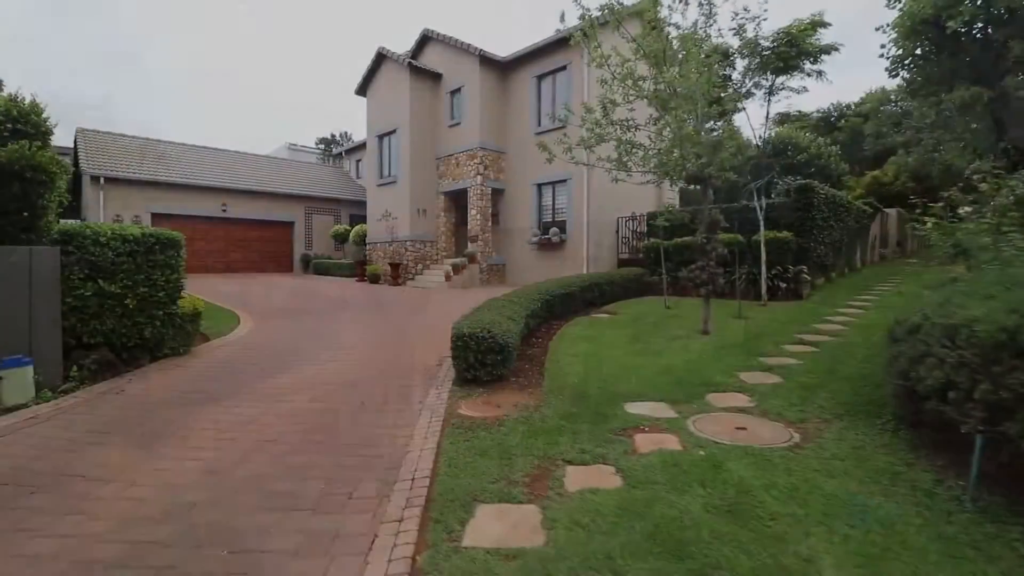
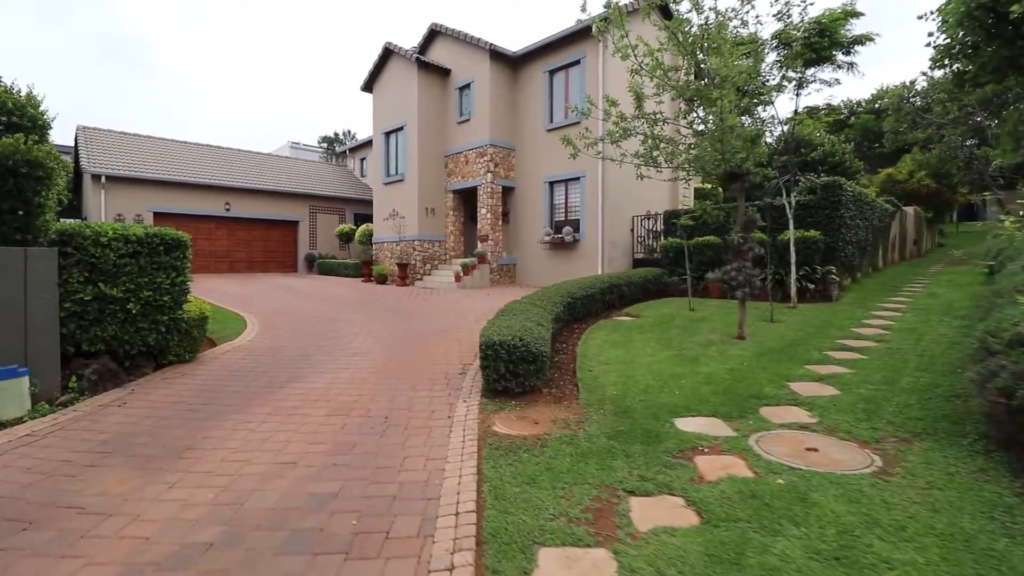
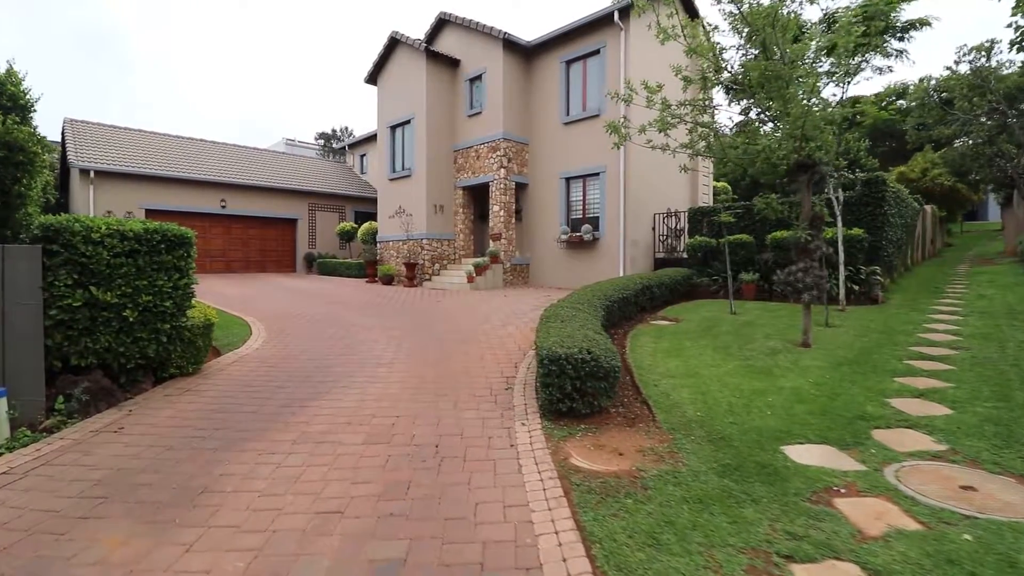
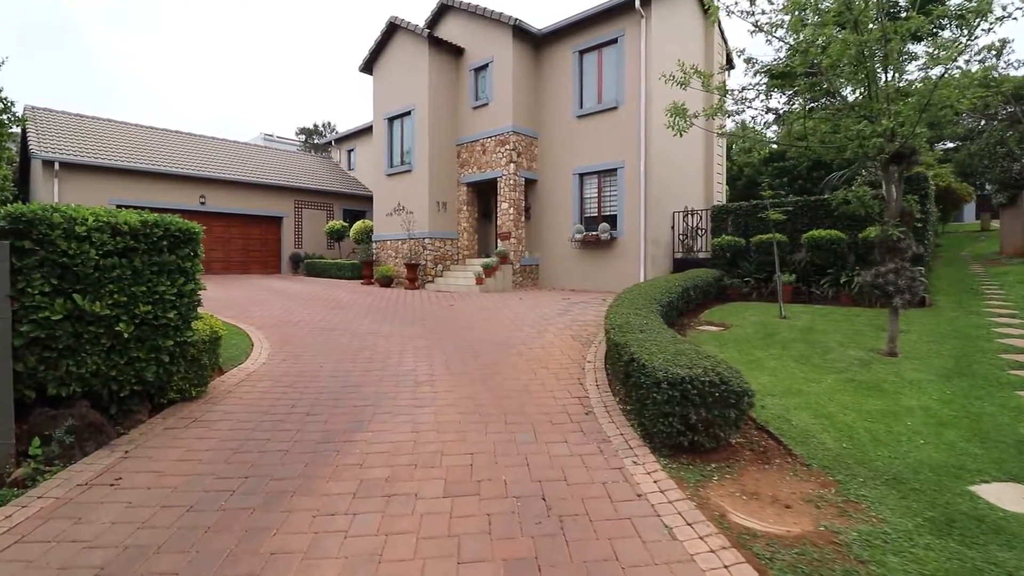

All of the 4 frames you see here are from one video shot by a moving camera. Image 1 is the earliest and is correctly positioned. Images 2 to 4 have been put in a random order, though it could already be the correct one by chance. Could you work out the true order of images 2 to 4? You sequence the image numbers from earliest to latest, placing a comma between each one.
2, 3, 4
